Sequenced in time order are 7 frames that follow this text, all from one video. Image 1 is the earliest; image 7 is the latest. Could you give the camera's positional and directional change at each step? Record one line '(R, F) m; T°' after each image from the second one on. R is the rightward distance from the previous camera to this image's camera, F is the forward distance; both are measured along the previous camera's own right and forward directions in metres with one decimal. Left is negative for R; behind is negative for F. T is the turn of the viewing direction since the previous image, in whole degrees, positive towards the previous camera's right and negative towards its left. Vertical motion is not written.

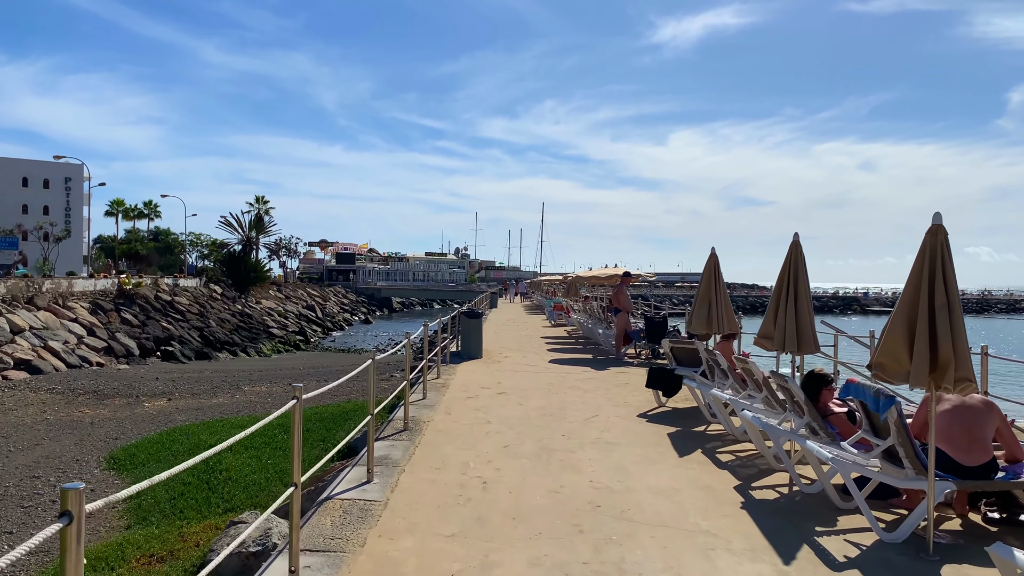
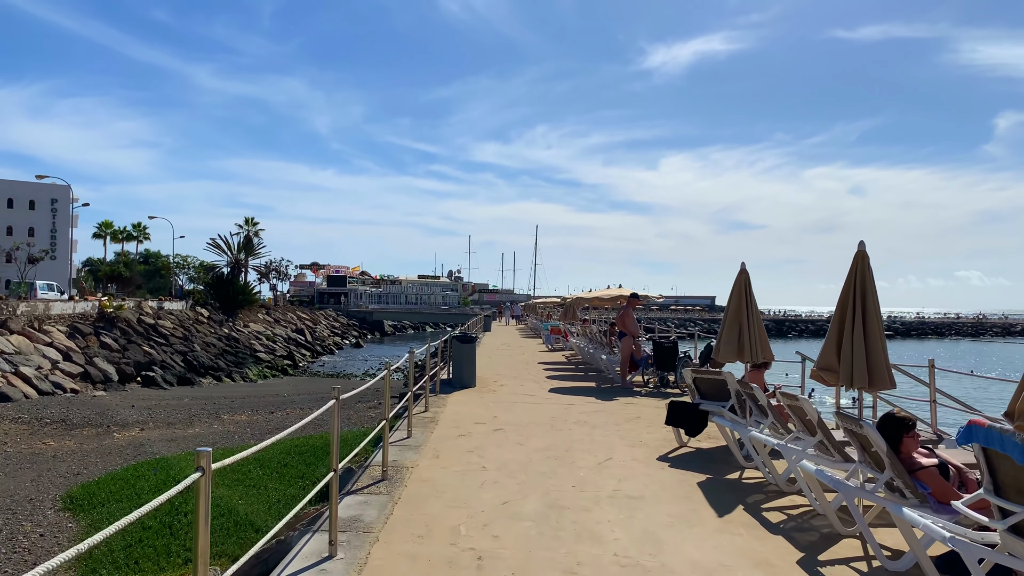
(0.0, +1.0) m; 0°
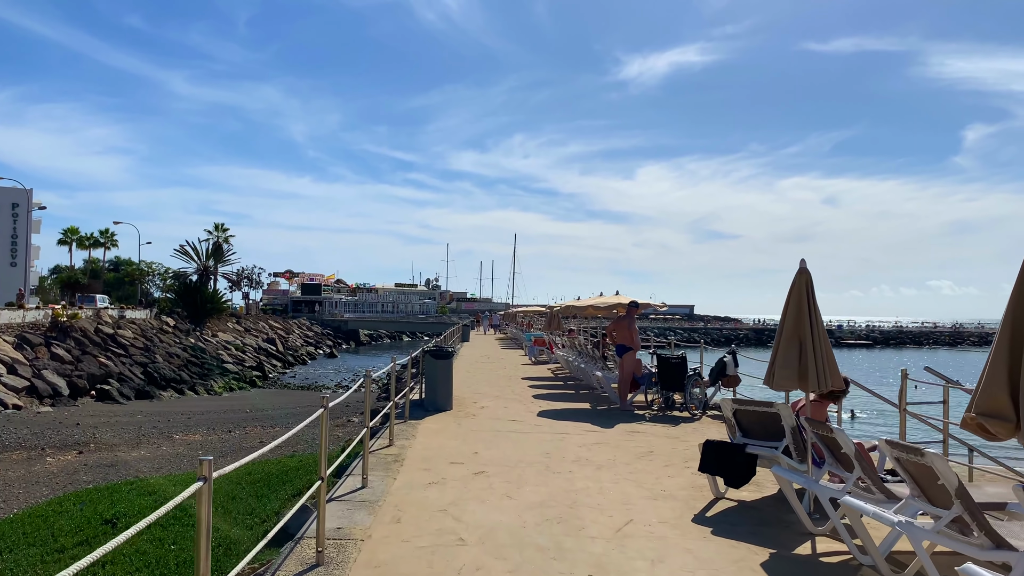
(-0.1, +1.5) m; +2°
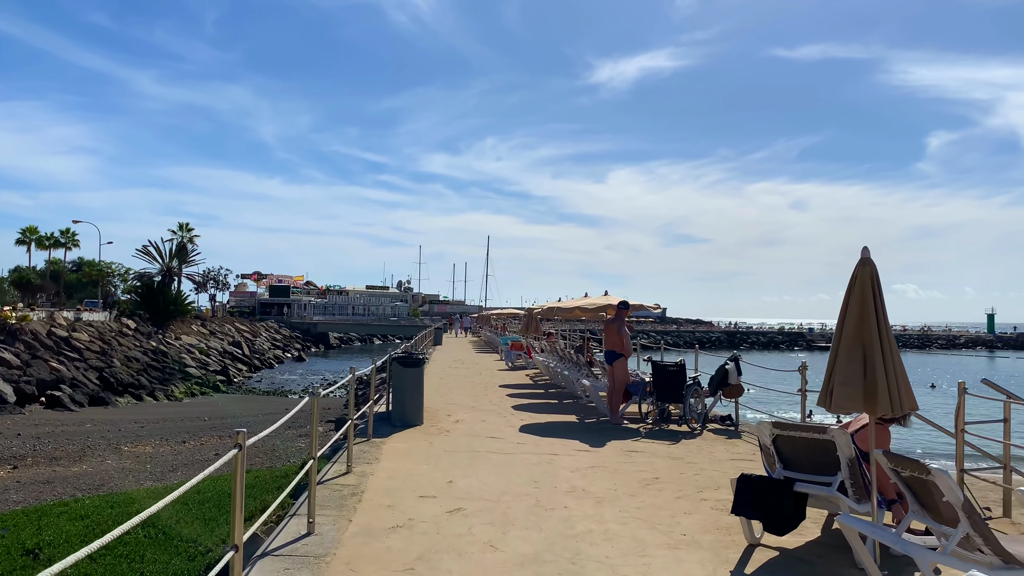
(-0.1, +1.0) m; +2°
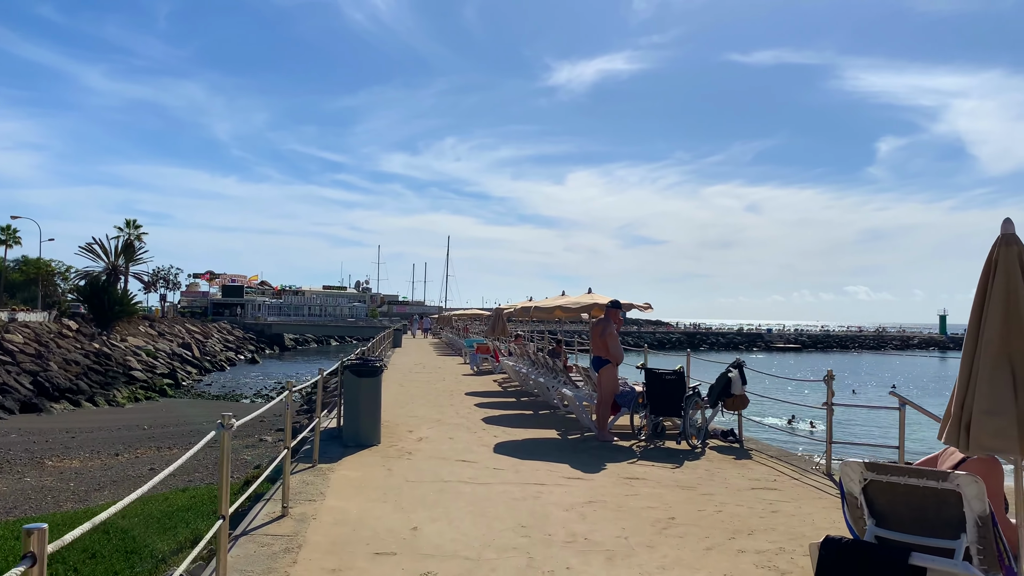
(-0.1, +1.2) m; +3°
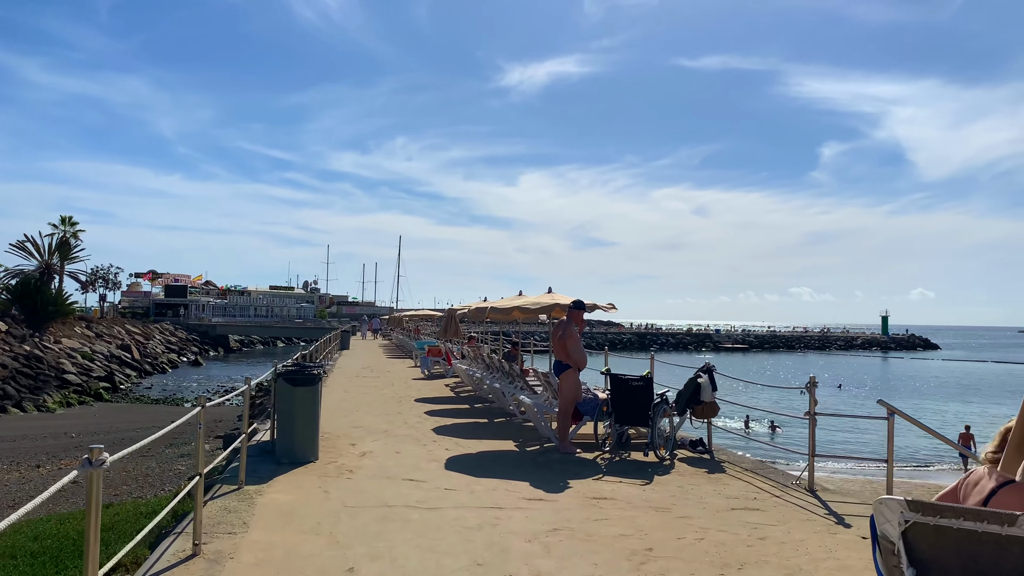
(0.0, +0.6) m; +3°
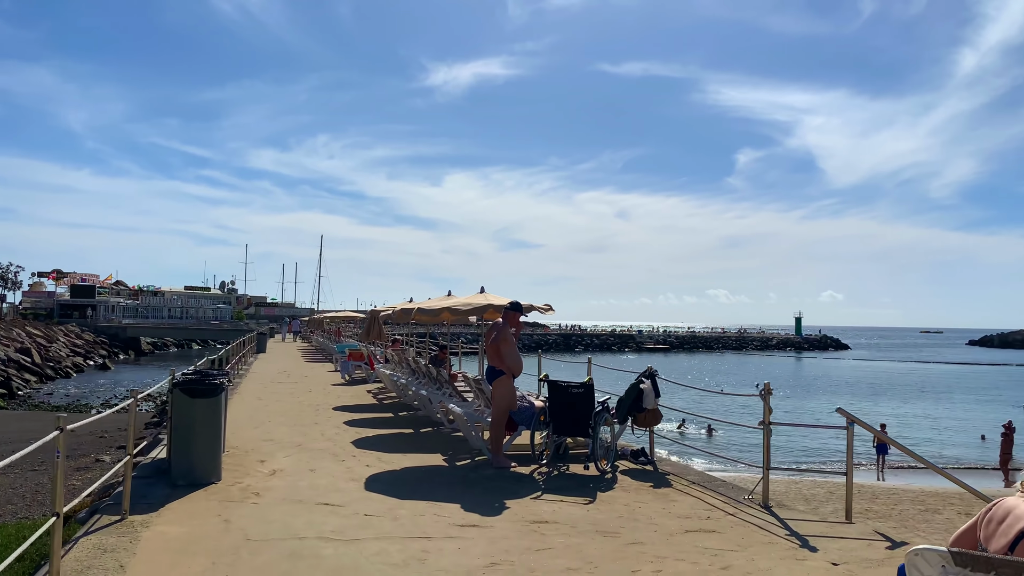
(0.0, +0.6) m; +5°
